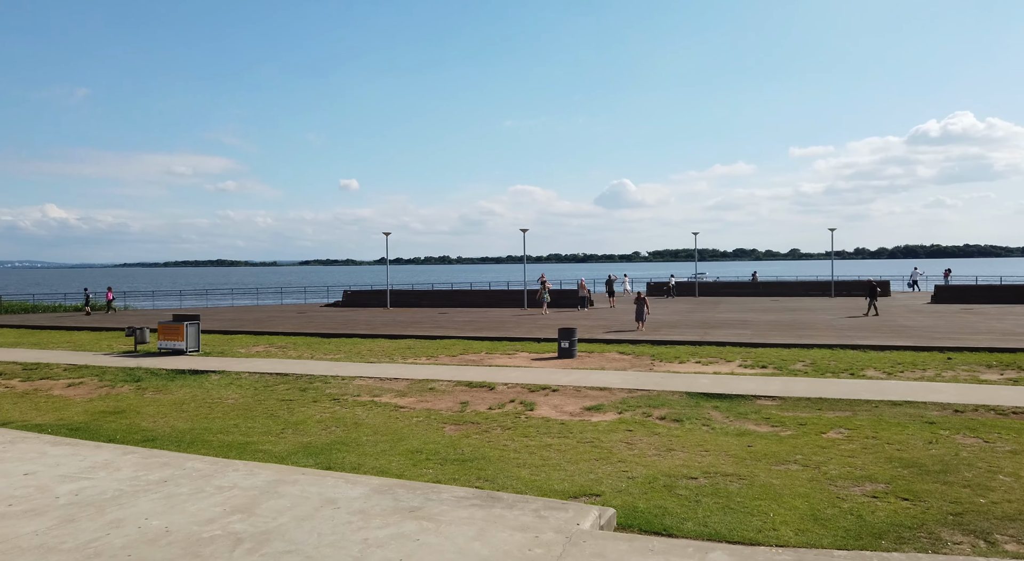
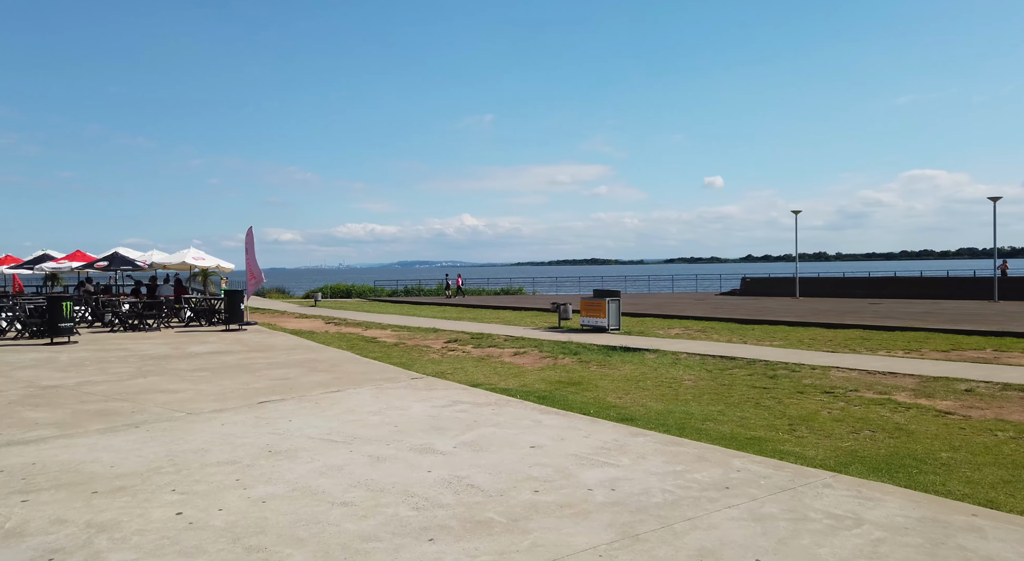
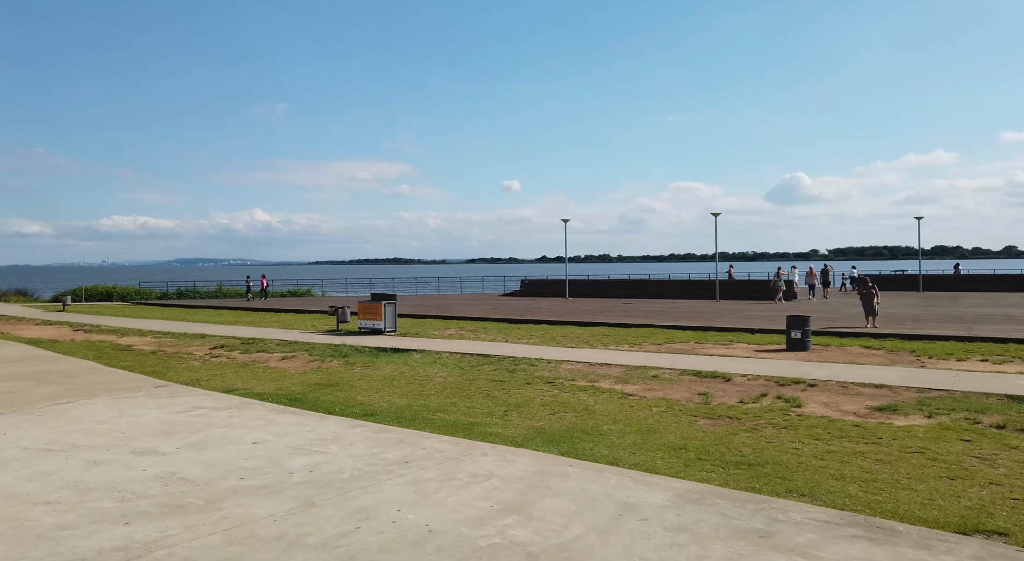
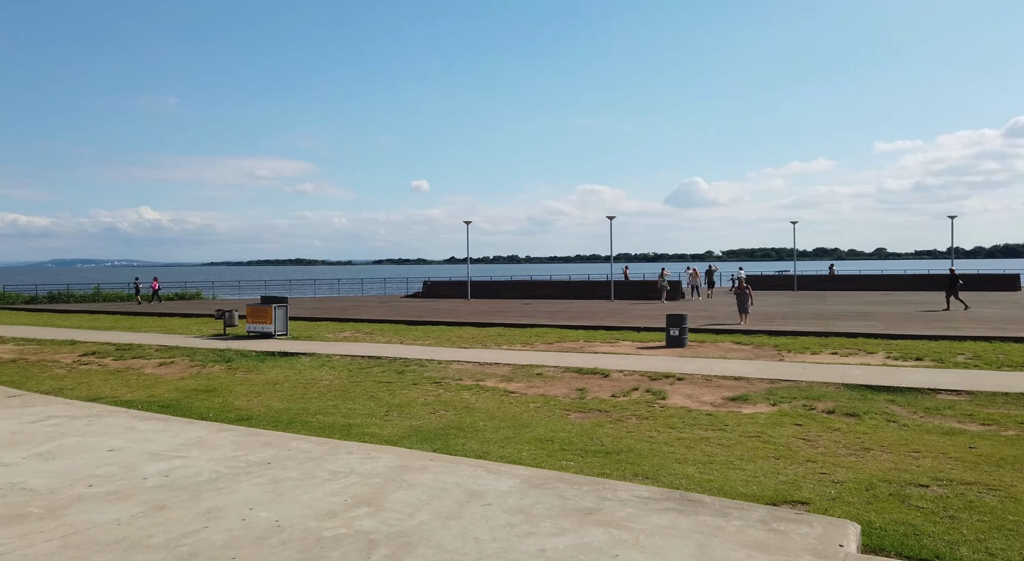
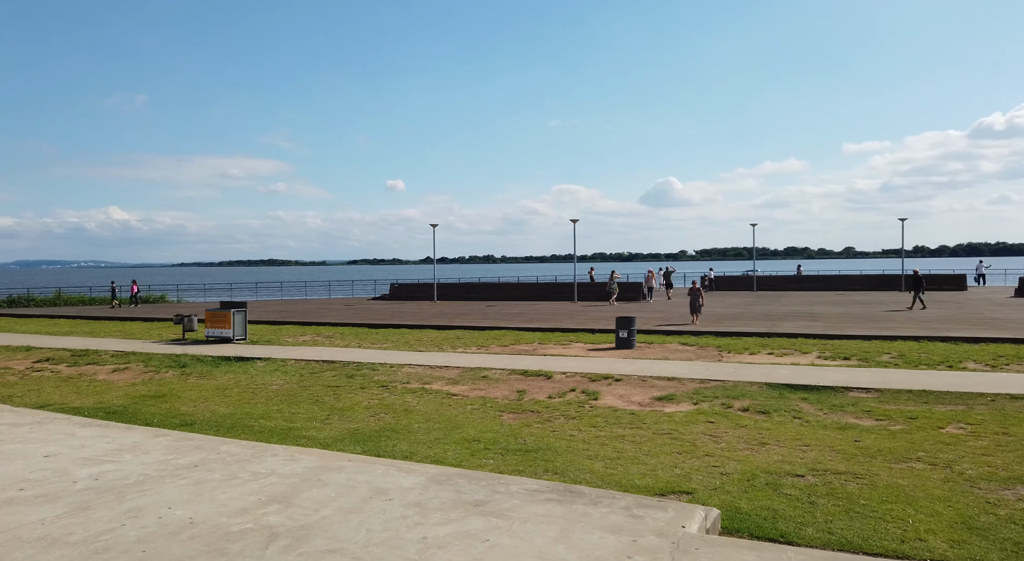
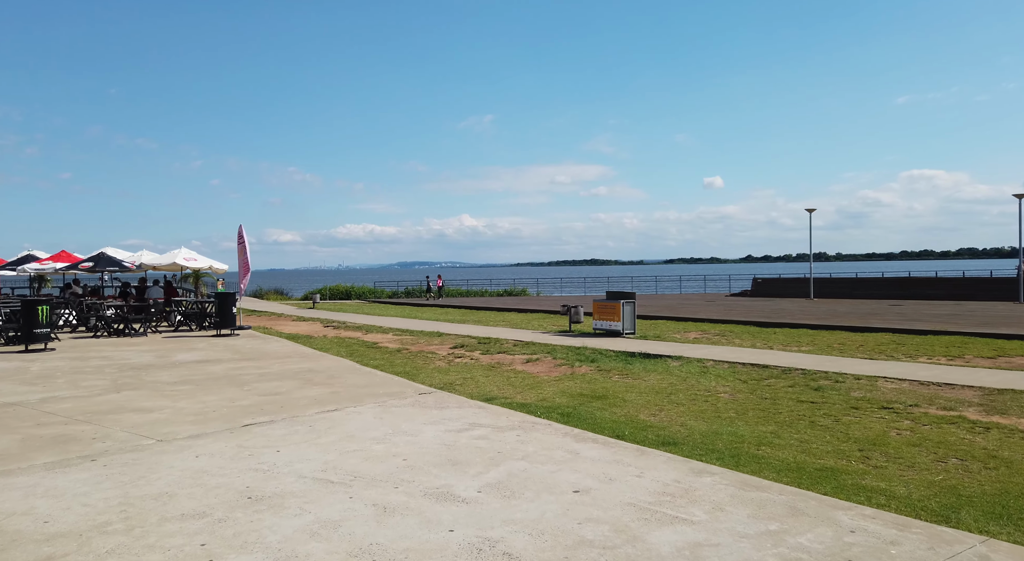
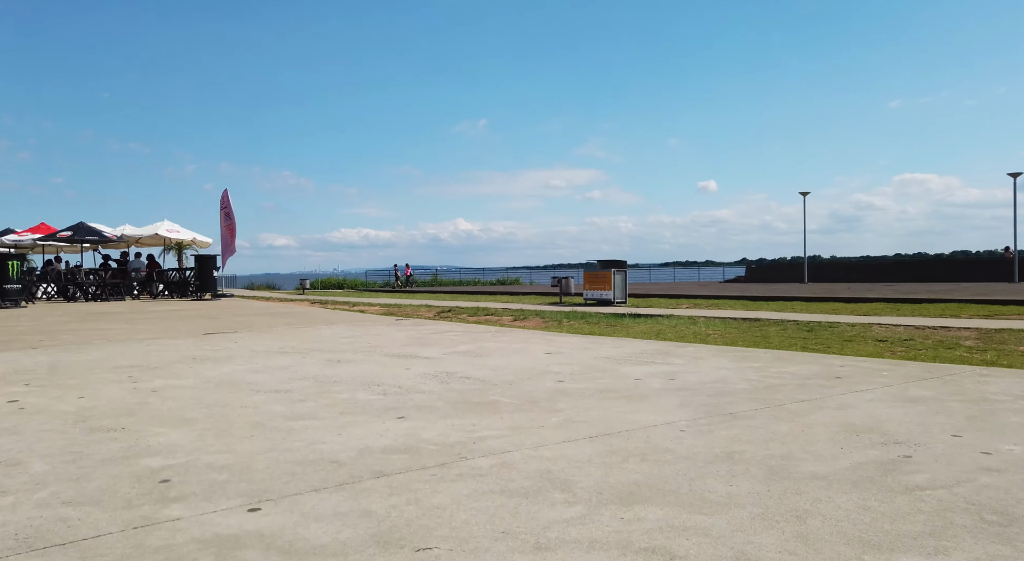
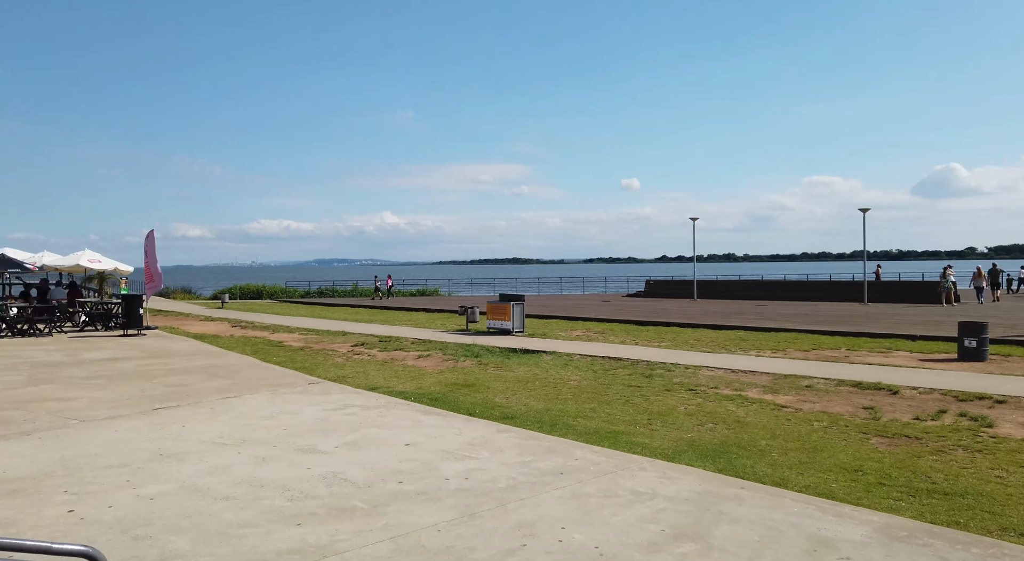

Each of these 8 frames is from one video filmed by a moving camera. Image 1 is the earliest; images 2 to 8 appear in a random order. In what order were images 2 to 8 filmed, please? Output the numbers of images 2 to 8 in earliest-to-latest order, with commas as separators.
5, 4, 3, 8, 2, 6, 7
